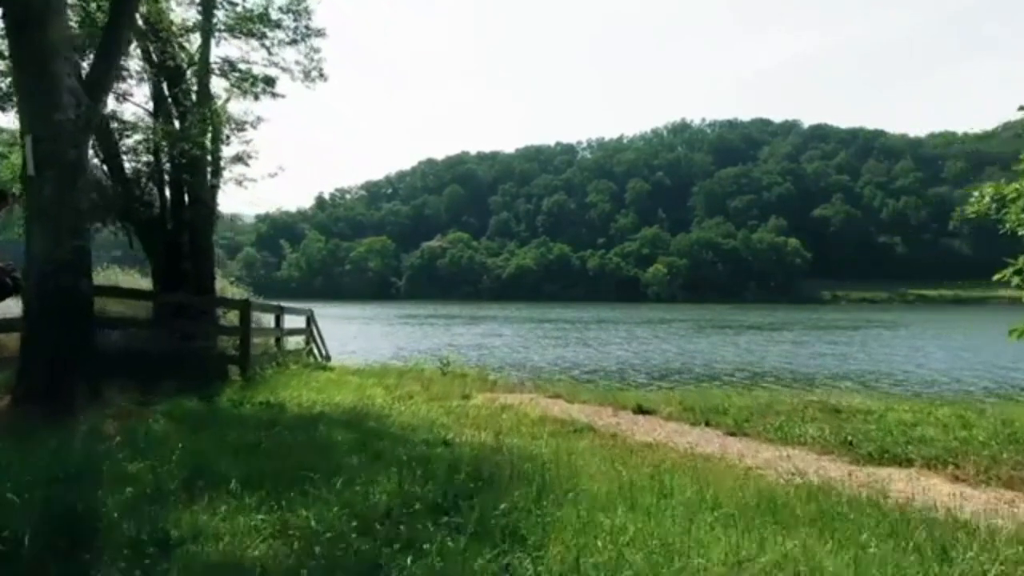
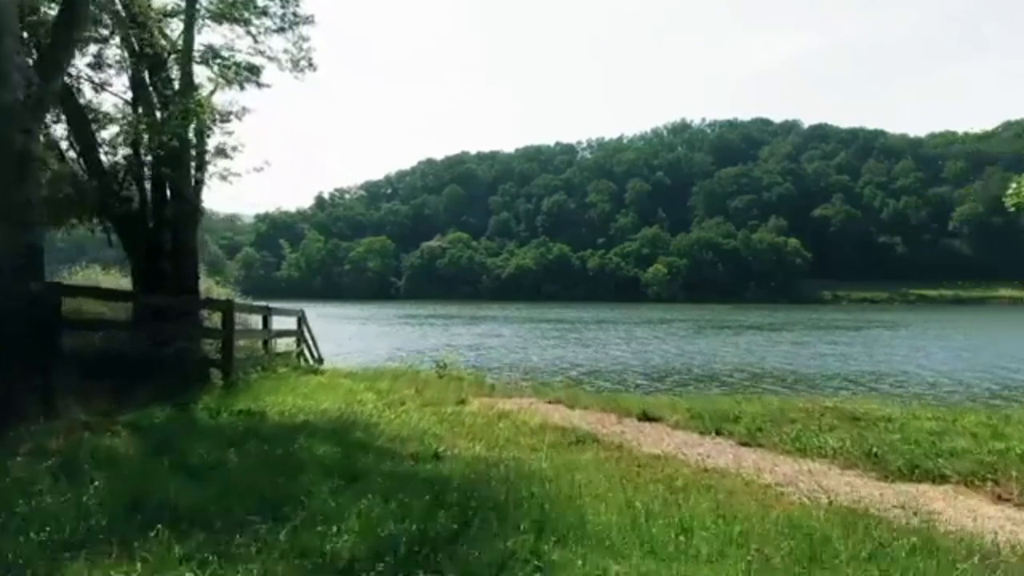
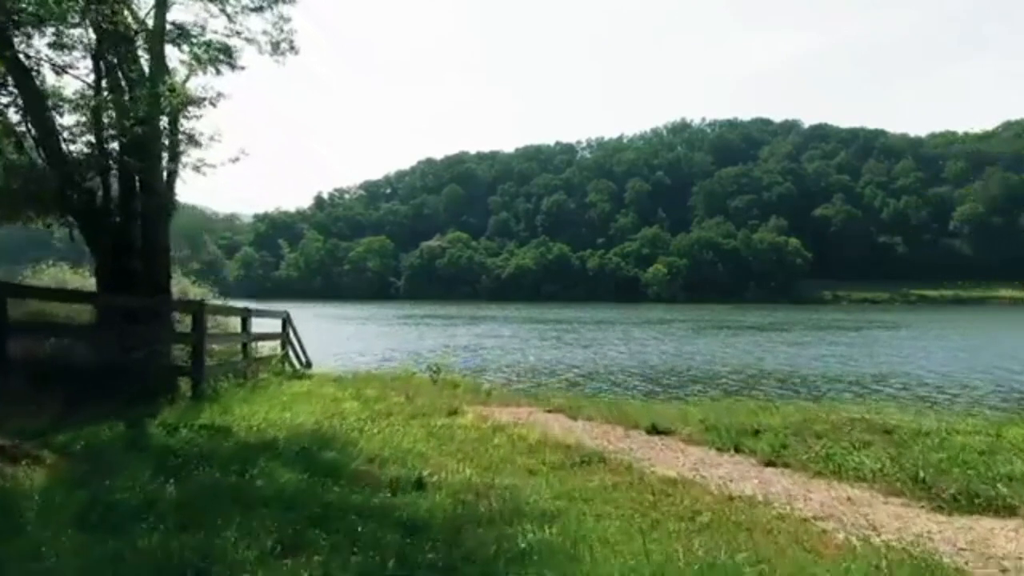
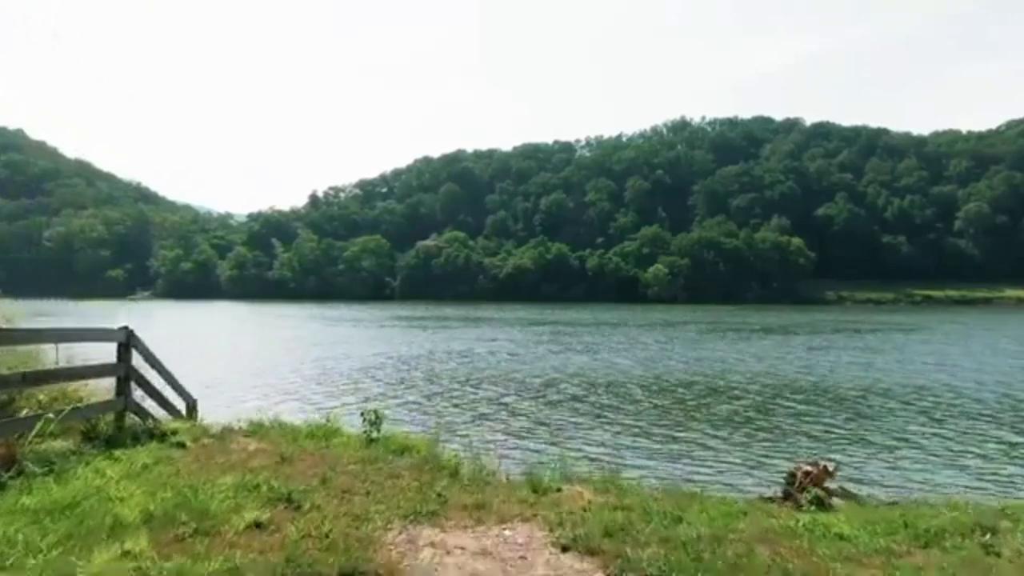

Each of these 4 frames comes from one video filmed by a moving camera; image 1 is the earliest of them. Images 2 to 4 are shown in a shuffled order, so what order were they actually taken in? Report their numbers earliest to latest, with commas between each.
2, 3, 4
